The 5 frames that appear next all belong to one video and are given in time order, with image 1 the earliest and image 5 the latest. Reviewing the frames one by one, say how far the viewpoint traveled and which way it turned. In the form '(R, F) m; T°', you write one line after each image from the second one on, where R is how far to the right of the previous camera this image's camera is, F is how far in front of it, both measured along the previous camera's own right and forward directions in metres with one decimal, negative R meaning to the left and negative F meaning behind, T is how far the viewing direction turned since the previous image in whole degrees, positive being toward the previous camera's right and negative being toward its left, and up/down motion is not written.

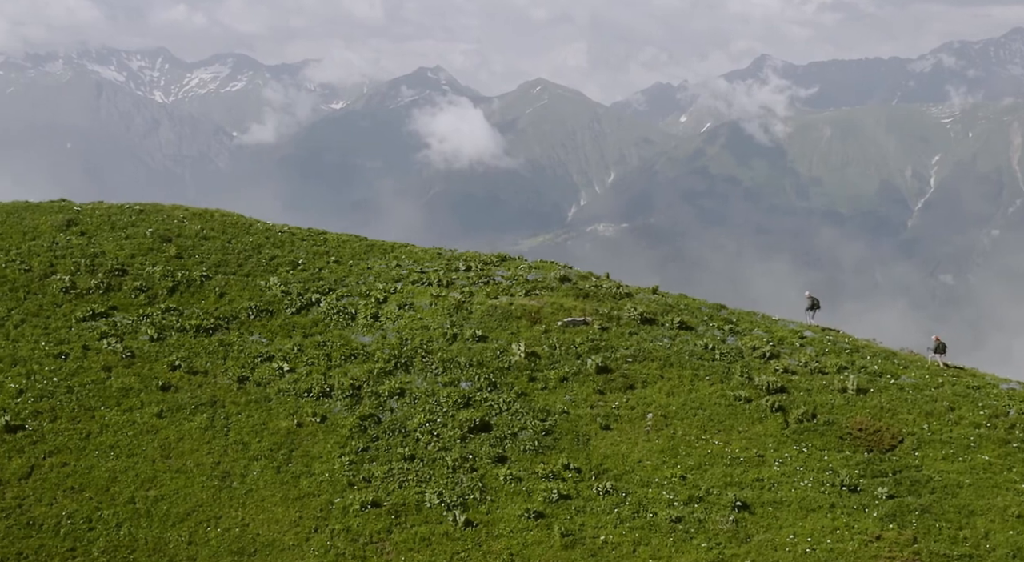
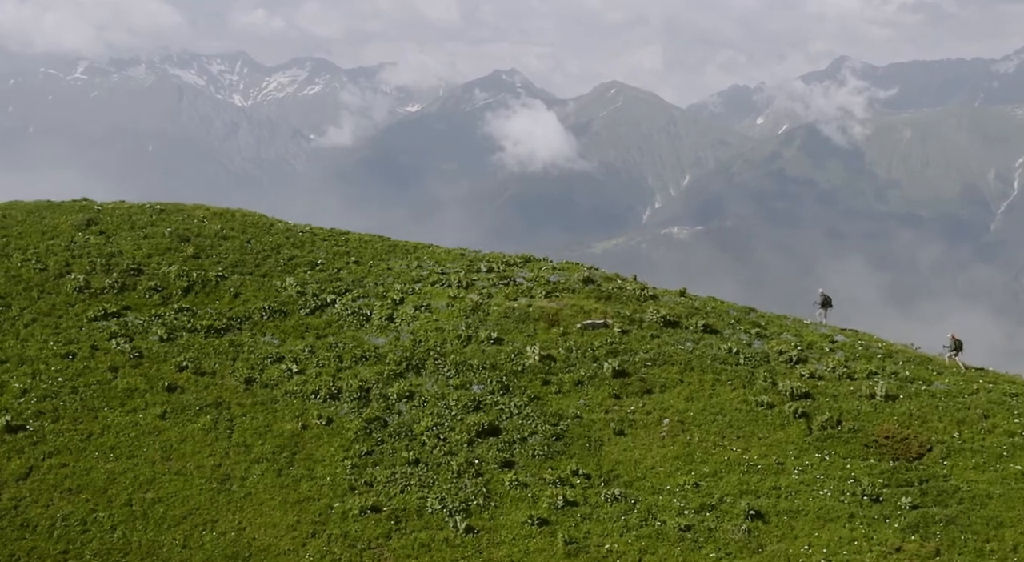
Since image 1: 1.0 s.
(+1.5, +1.1) m; -2°
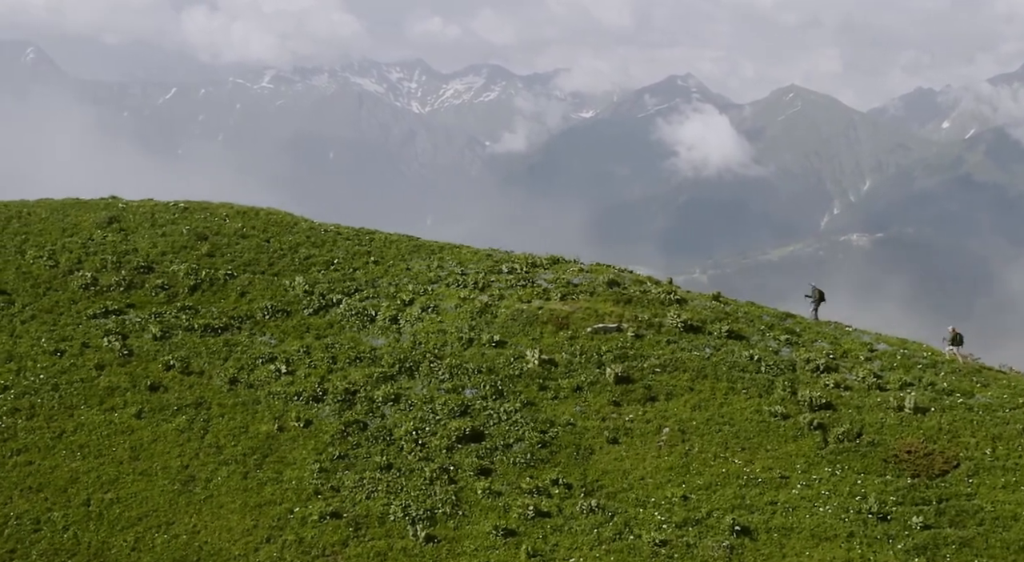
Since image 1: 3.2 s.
(+4.4, +1.9) m; -5°
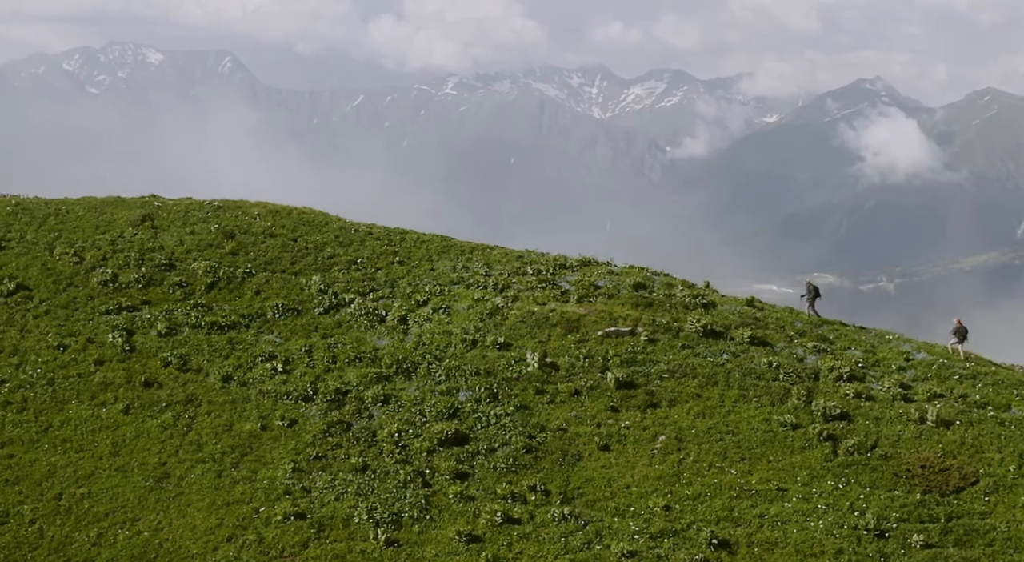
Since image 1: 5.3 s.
(+4.6, +0.8) m; -5°
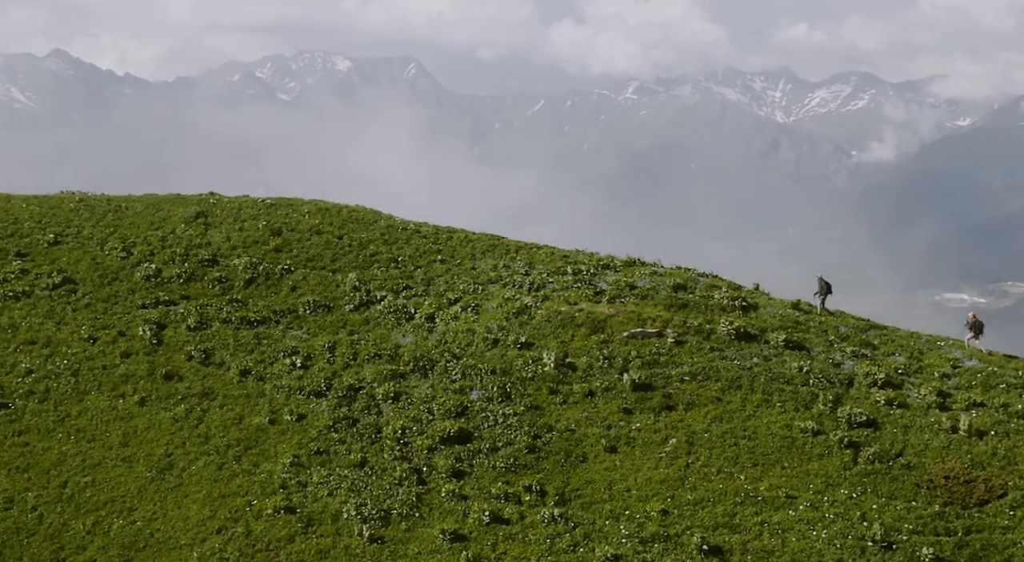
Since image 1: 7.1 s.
(+4.2, +0.1) m; -5°
